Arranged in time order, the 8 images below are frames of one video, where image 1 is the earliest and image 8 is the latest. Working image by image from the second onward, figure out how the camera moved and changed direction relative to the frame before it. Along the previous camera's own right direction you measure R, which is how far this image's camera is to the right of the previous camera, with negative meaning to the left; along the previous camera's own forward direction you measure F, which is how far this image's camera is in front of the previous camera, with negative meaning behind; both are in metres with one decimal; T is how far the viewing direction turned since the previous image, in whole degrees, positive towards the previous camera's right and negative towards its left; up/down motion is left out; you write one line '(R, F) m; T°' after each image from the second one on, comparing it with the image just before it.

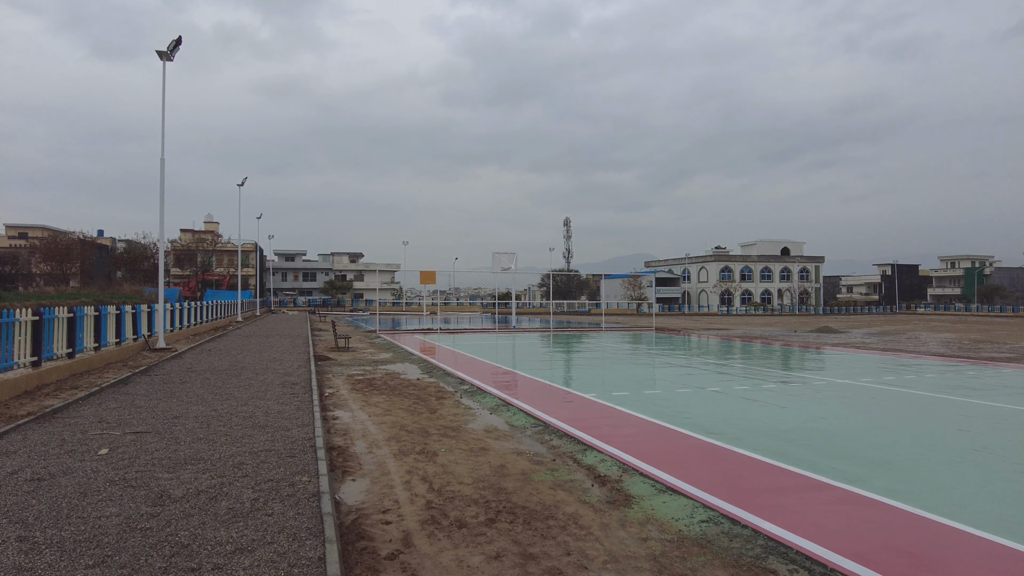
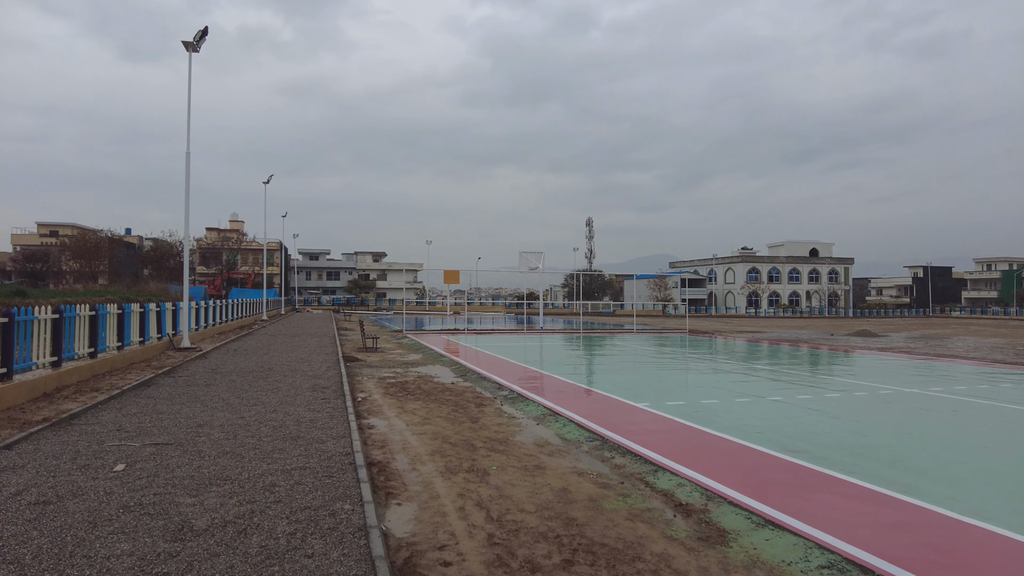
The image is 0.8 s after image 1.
(-0.3, +0.7) m; -2°
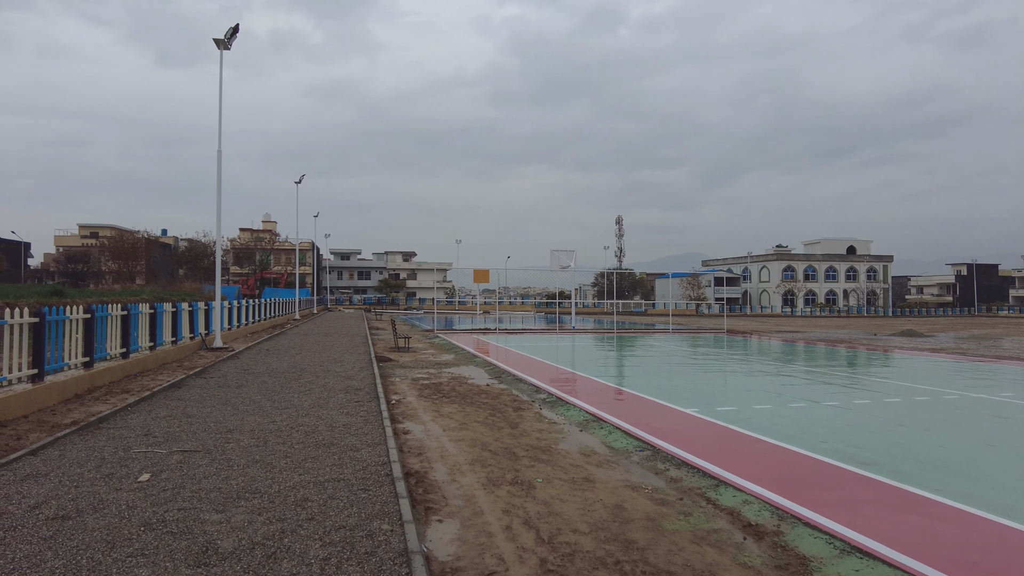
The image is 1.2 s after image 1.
(-0.1, +0.4) m; -3°
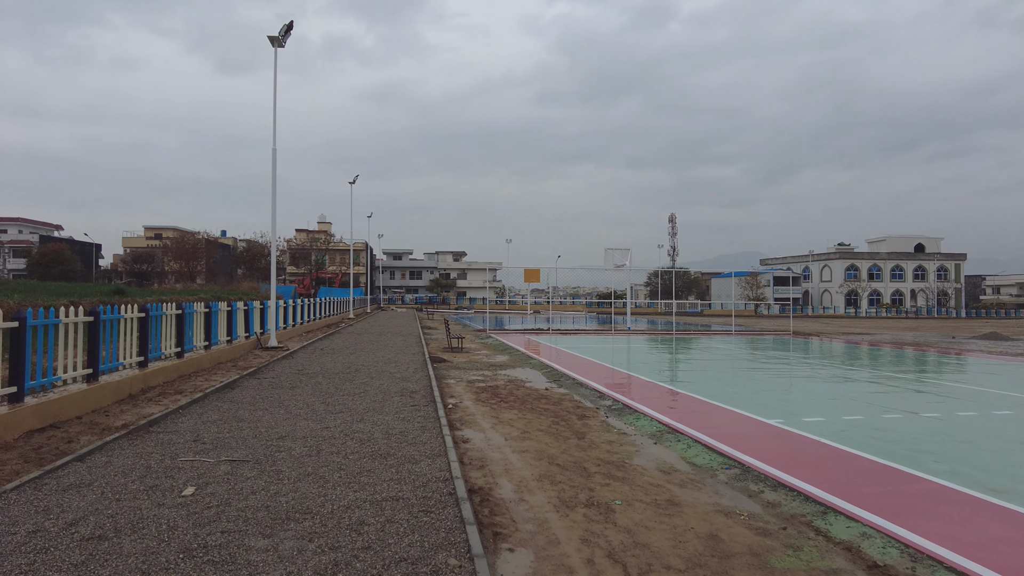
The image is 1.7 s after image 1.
(-0.2, +0.5) m; -4°
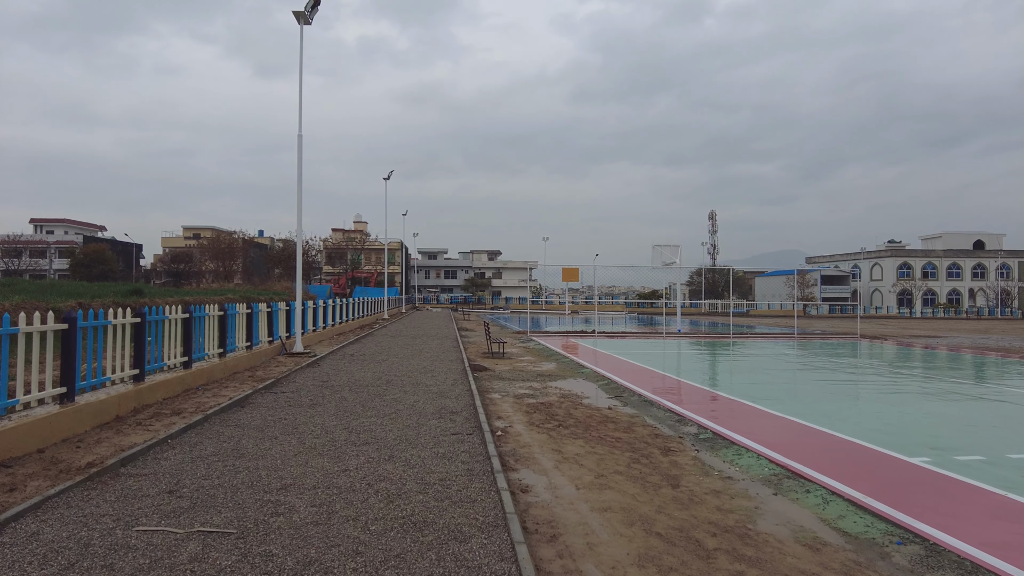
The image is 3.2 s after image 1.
(-0.3, +1.5) m; -3°
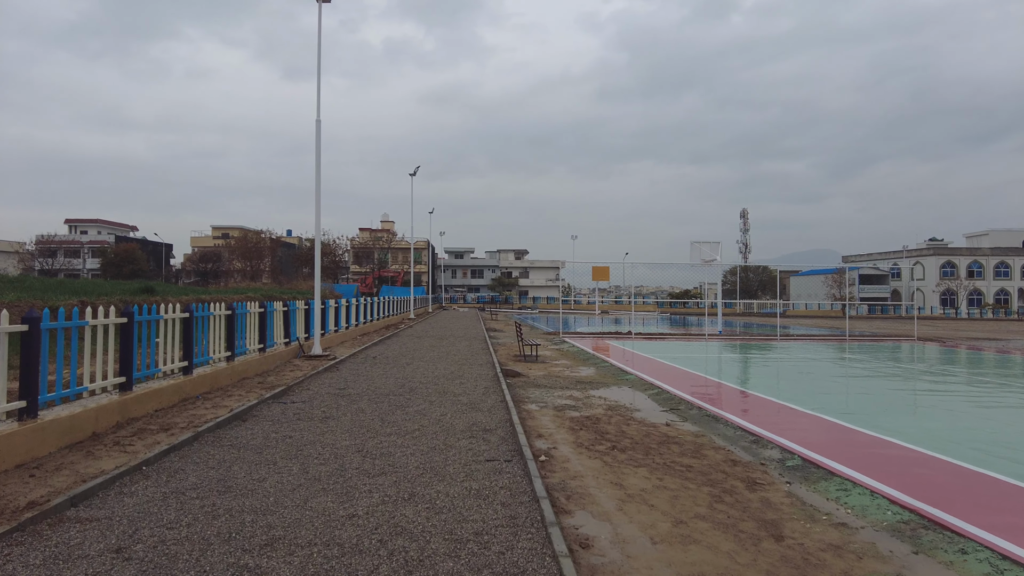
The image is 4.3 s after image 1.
(-0.2, +1.1) m; -2°
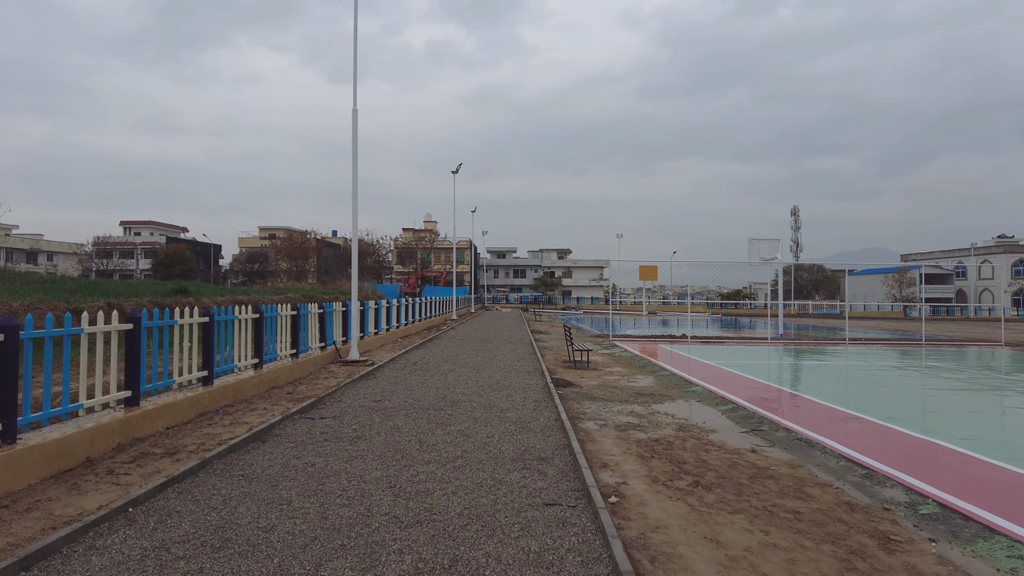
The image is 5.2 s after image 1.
(-0.1, +1.0) m; -4°
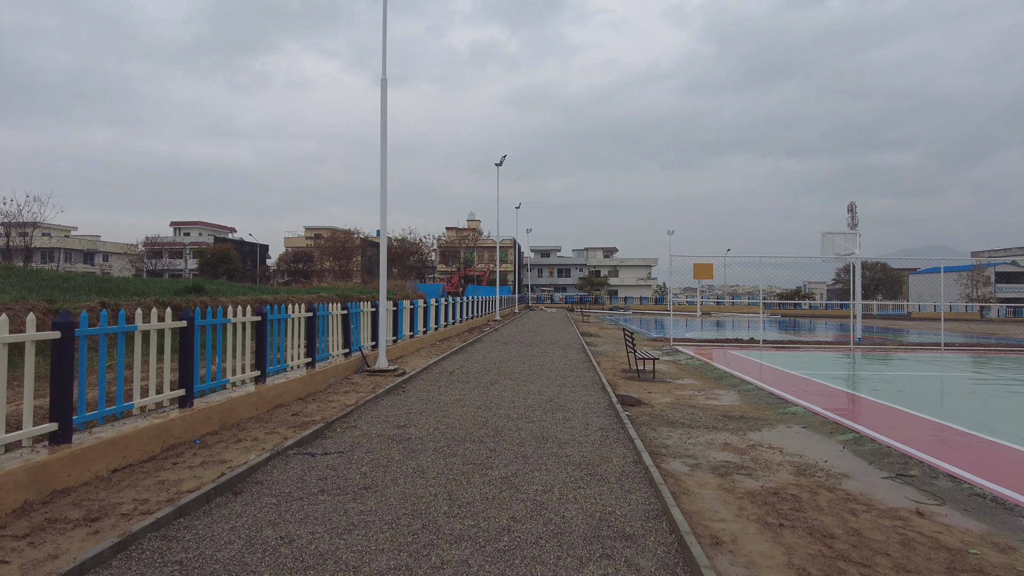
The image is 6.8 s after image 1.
(-0.1, +1.7) m; -4°
